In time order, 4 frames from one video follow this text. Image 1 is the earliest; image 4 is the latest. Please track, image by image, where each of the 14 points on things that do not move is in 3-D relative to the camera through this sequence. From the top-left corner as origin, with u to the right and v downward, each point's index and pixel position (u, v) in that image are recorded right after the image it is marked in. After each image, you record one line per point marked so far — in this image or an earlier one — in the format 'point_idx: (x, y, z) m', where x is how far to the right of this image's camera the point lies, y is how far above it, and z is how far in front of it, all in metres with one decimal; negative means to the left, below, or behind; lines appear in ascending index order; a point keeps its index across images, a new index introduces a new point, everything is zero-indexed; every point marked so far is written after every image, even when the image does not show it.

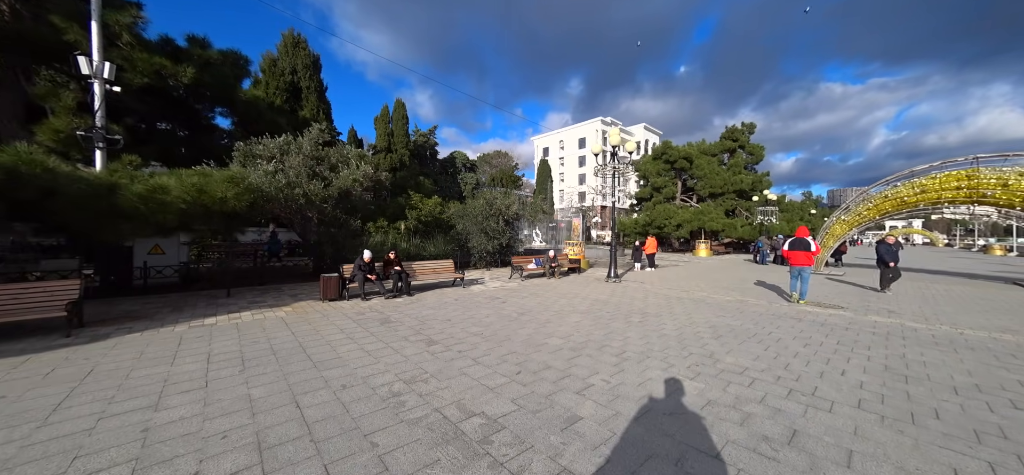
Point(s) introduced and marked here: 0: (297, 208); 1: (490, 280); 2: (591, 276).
0: (-5.6, +0.8, +8.7) m
1: (-0.8, -1.5, +11.7) m
2: (+3.1, -1.5, +12.9) m
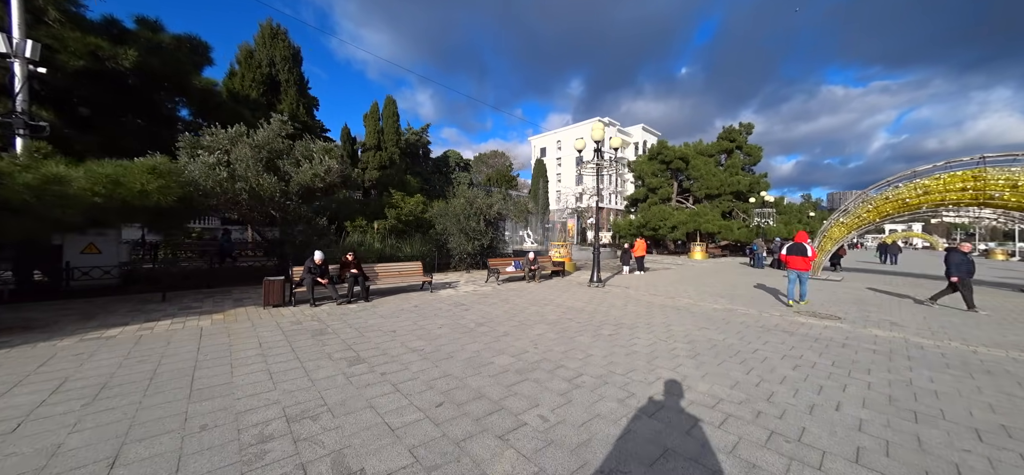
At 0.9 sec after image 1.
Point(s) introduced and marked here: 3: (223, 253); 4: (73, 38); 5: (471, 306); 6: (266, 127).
0: (-6.4, +0.8, +8.0) m
1: (-1.6, -1.6, +11.0) m
2: (+2.3, -1.6, +12.2) m
3: (-9.8, -0.5, +11.0) m
4: (-10.3, +4.6, +7.8) m
5: (-1.0, -1.6, +7.8) m
6: (-7.4, +3.3, +10.1) m
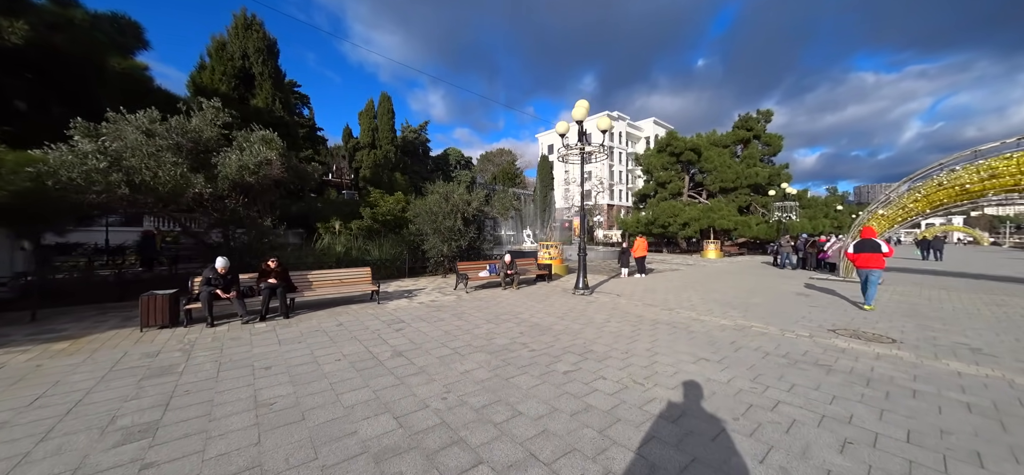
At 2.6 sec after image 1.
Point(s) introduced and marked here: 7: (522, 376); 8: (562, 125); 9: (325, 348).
0: (-7.4, +0.8, +6.6) m
1: (-2.5, -1.6, +9.5) m
2: (+1.5, -1.5, +10.5) m
3: (-10.7, -0.6, +9.8) m
4: (-11.3, +4.5, +6.6) m
5: (-1.9, -1.6, +6.3) m
6: (-8.3, +3.3, +8.8) m
7: (+0.1, -1.7, +4.1) m
8: (+1.5, +3.4, +10.0) m
9: (-2.8, -1.6, +5.0) m
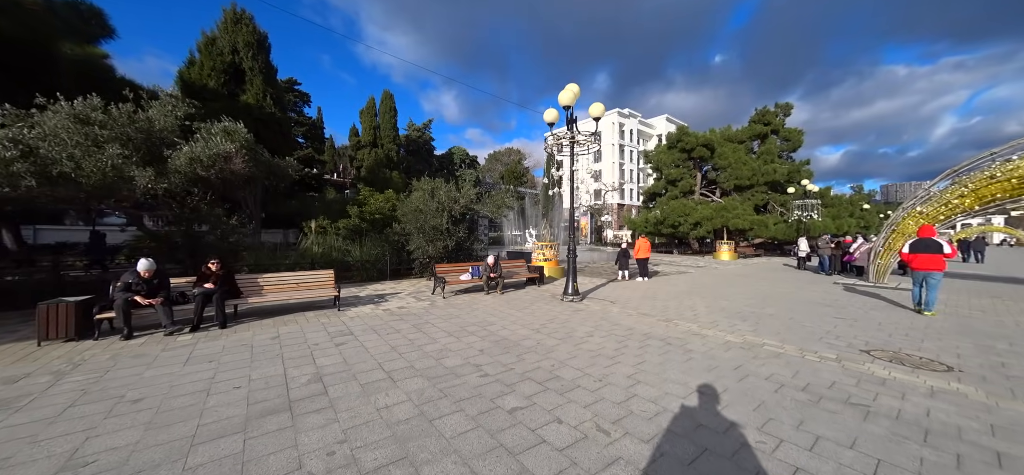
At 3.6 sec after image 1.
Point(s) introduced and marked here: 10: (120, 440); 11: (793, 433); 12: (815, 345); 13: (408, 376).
0: (-8.0, +0.8, +5.9) m
1: (-2.9, -1.6, +8.6) m
2: (+1.0, -1.5, +9.5) m
3: (-11.1, -0.6, +9.2) m
4: (-11.9, +4.5, +6.0) m
5: (-2.5, -1.6, +5.4) m
6: (-8.8, +3.3, +8.1) m
7: (-0.6, -1.7, +3.1) m
8: (+1.0, +3.4, +9.0) m
9: (-3.5, -1.6, +4.1) m
10: (-3.2, -1.6, +2.8) m
11: (+2.4, -1.7, +2.9) m
12: (+4.8, -1.7, +5.2) m
13: (-1.2, -1.6, +4.0) m
